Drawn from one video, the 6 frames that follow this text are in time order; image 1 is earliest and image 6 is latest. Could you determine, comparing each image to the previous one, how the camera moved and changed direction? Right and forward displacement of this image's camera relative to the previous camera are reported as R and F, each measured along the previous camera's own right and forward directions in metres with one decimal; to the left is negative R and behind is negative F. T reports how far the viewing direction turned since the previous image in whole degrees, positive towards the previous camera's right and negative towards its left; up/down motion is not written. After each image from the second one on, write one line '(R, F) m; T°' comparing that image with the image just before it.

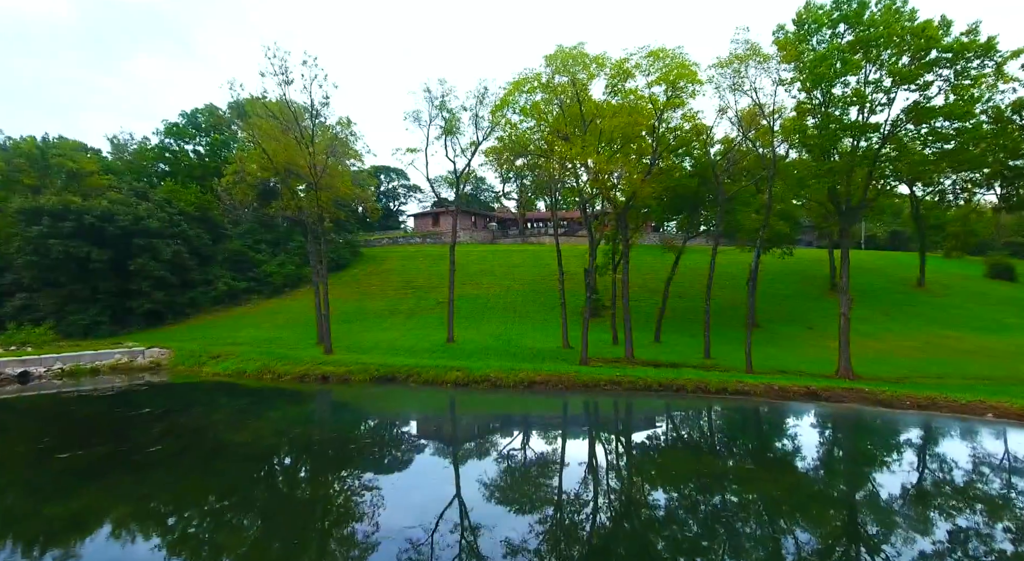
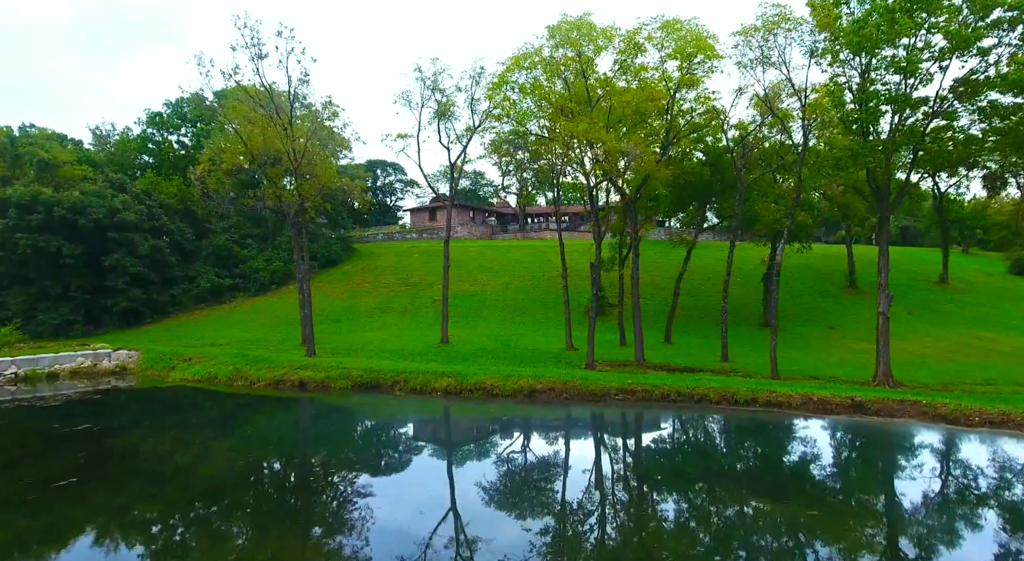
(+0.1, +2.2) m; 0°
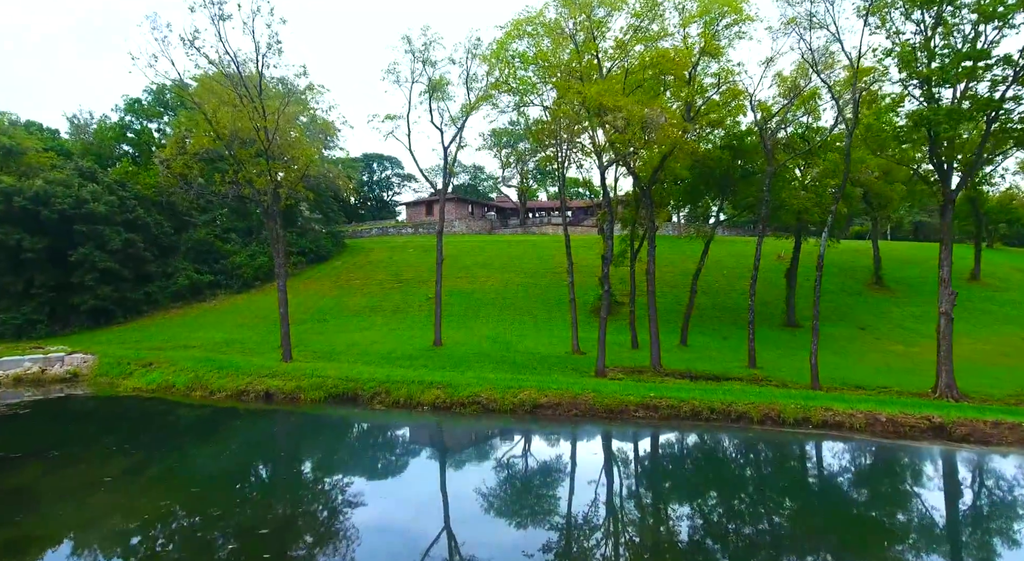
(0.0, +2.6) m; 0°
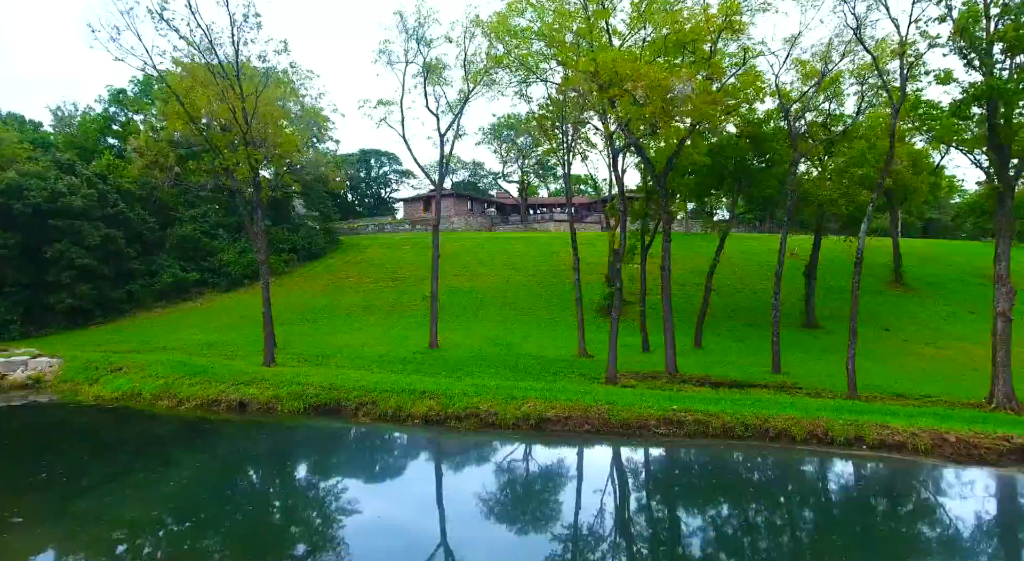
(-0.1, +1.7) m; 0°
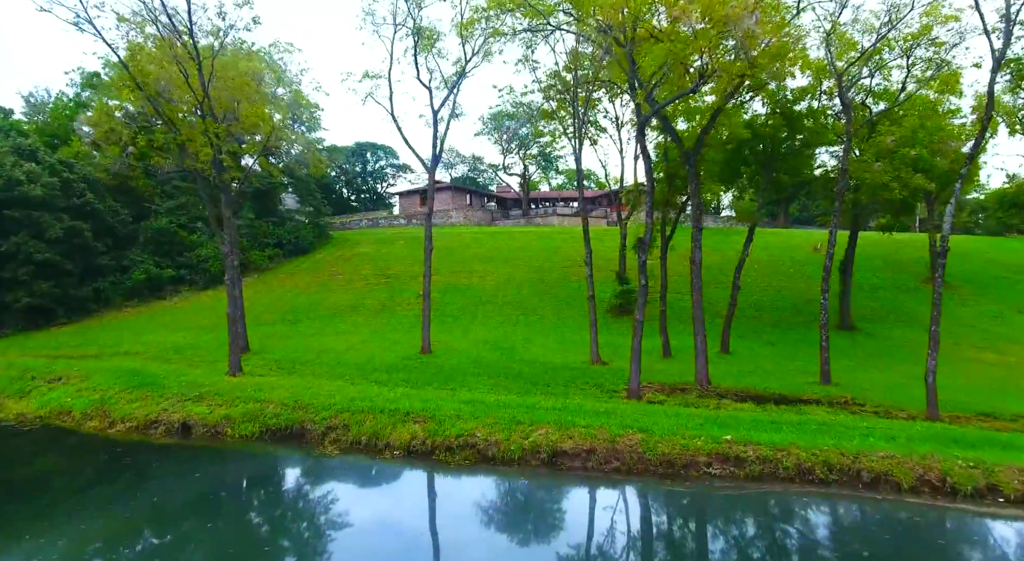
(-0.1, +2.7) m; 0°
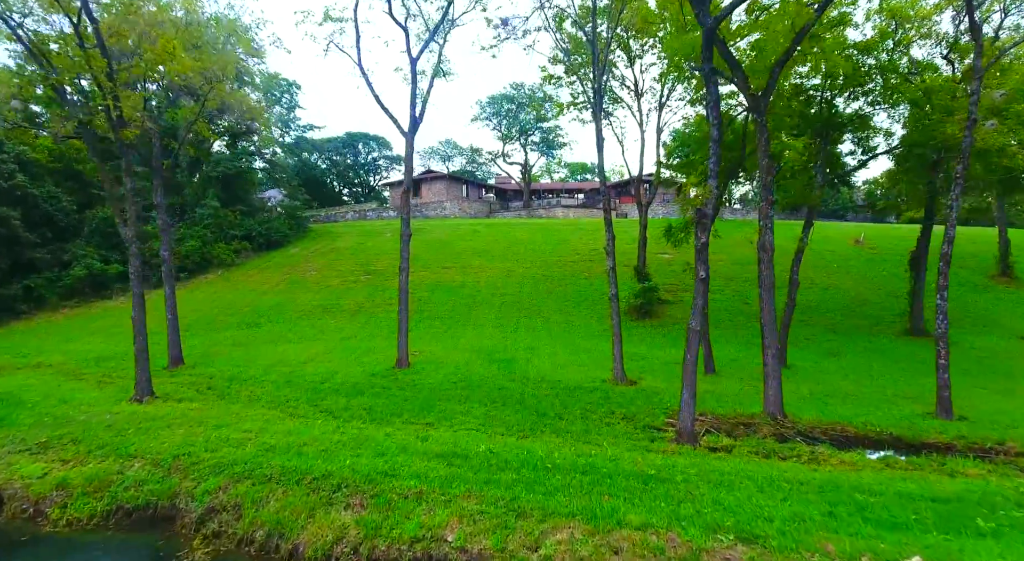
(0.0, +4.3) m; 0°
